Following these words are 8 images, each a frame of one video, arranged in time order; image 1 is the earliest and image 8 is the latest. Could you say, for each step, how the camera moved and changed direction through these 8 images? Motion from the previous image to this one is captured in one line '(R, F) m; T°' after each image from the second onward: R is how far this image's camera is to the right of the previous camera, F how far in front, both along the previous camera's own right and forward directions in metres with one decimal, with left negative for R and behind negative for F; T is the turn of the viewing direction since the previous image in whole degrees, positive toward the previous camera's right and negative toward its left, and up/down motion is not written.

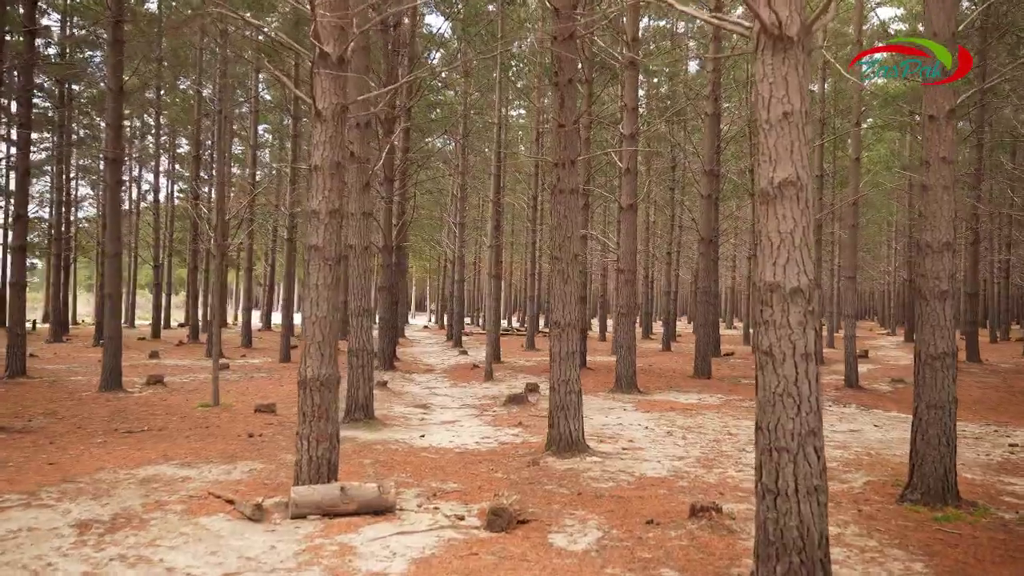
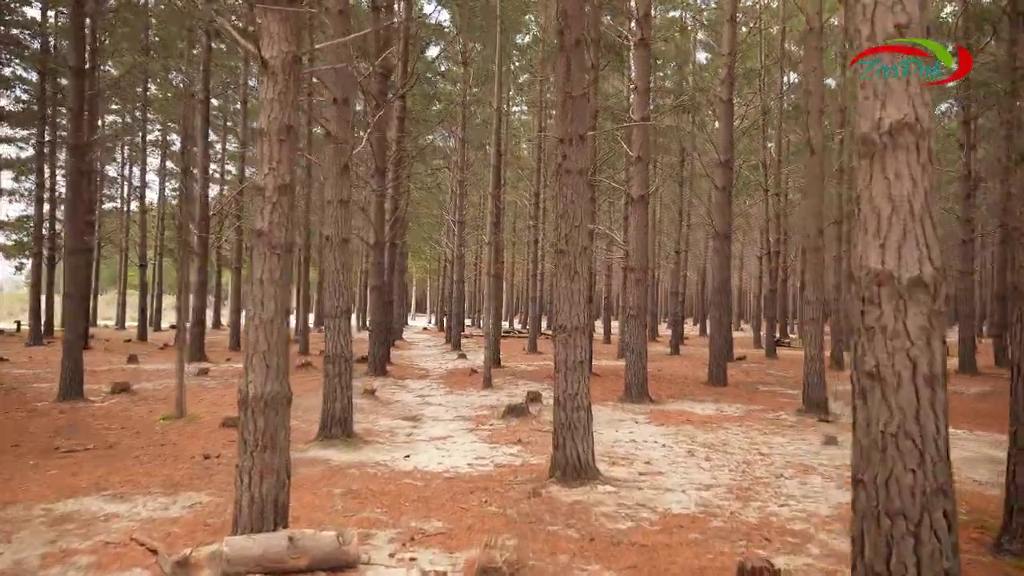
(0.0, +1.0) m; 0°
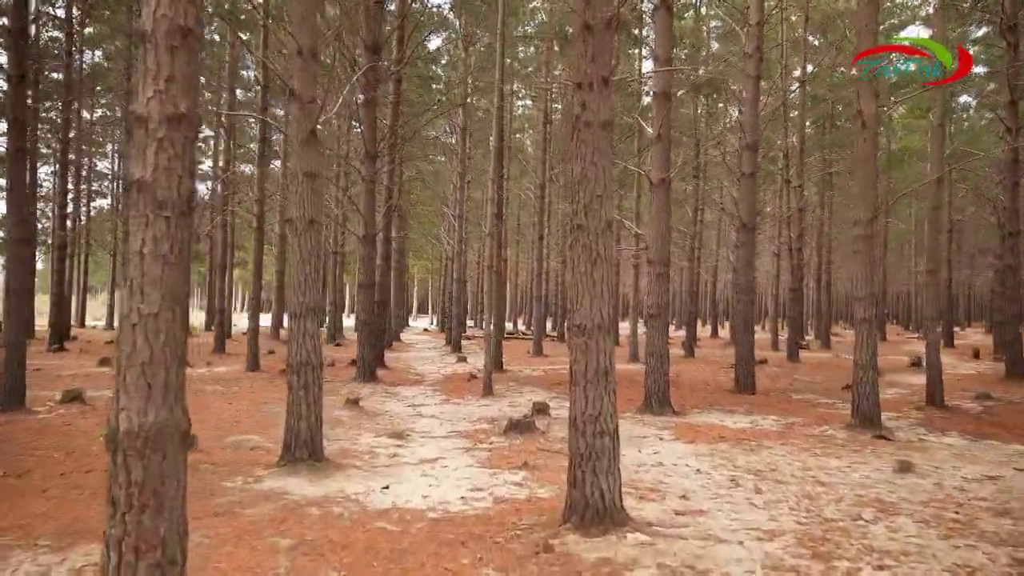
(0.0, +1.2) m; 0°
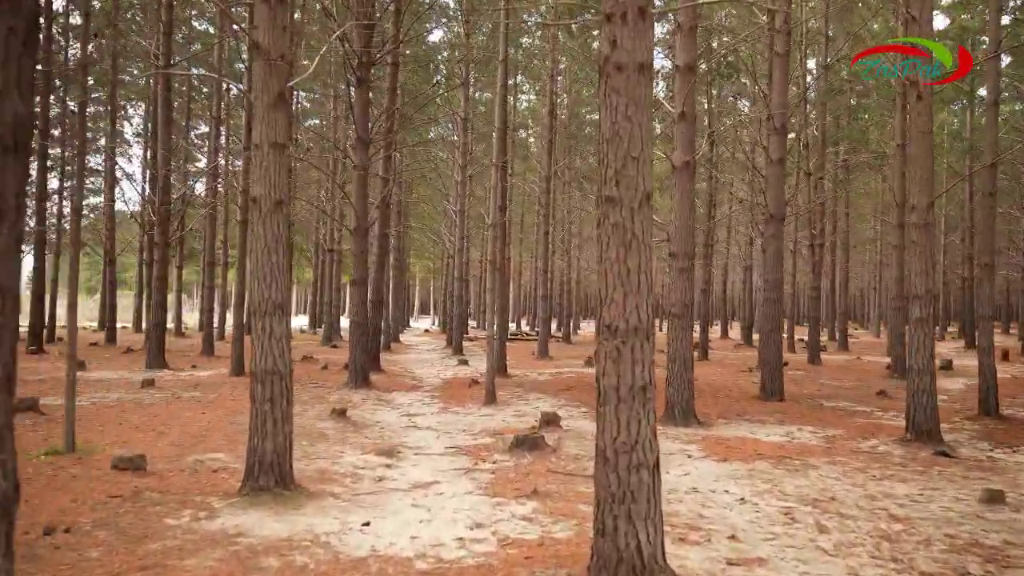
(0.0, +1.0) m; 0°
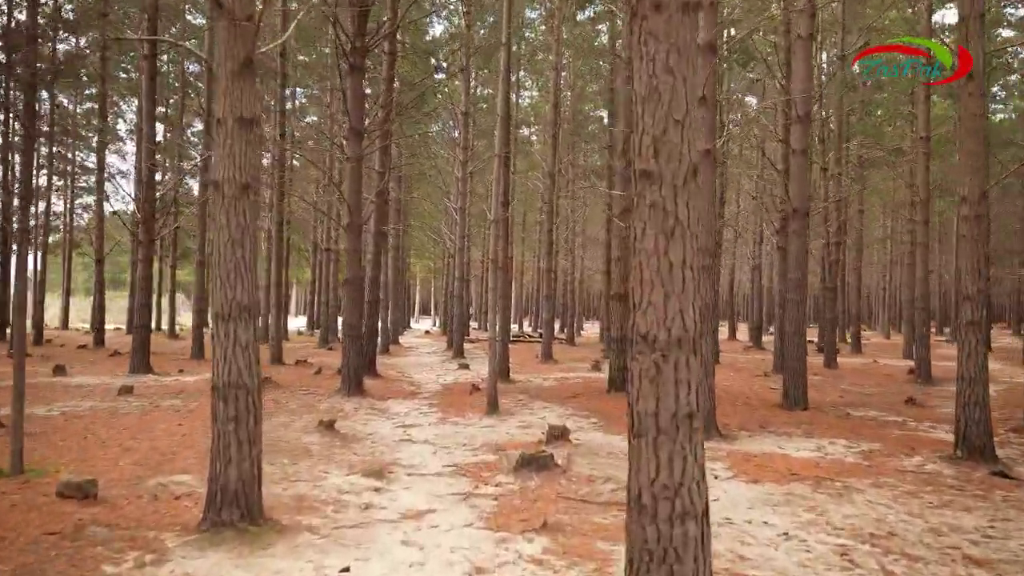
(0.0, +0.7) m; 0°
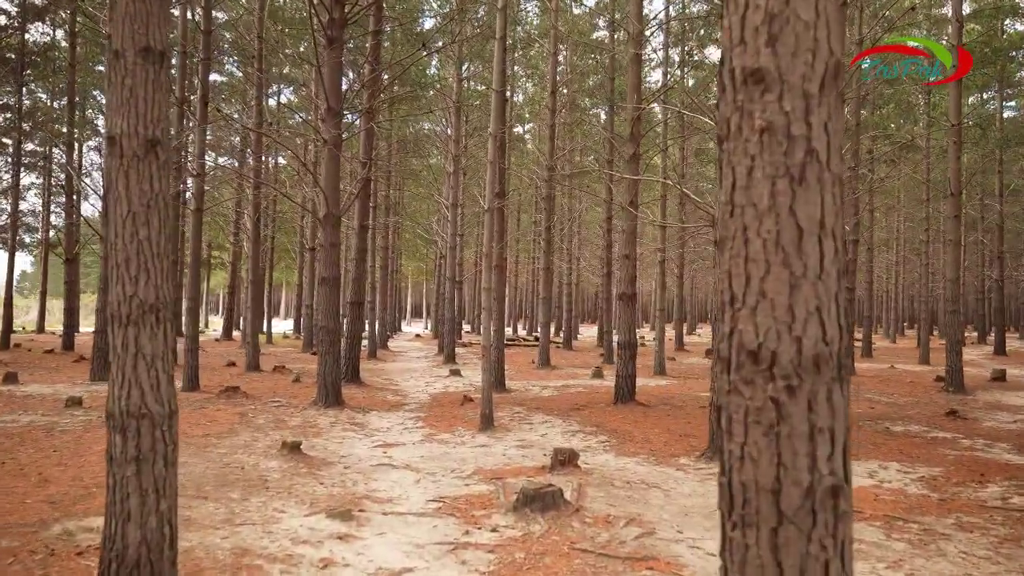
(0.0, +1.1) m; 0°
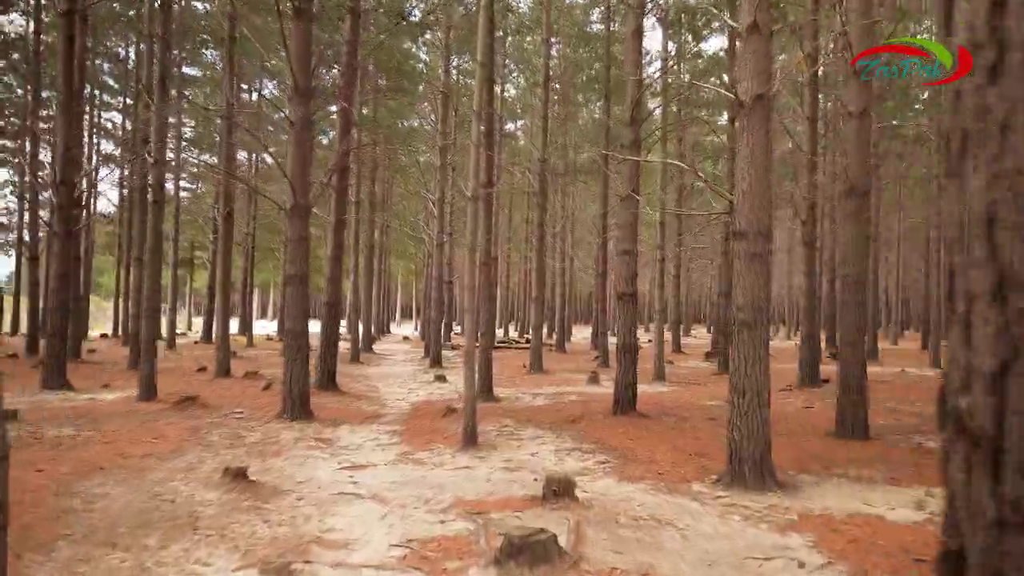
(0.0, +0.9) m; 0°
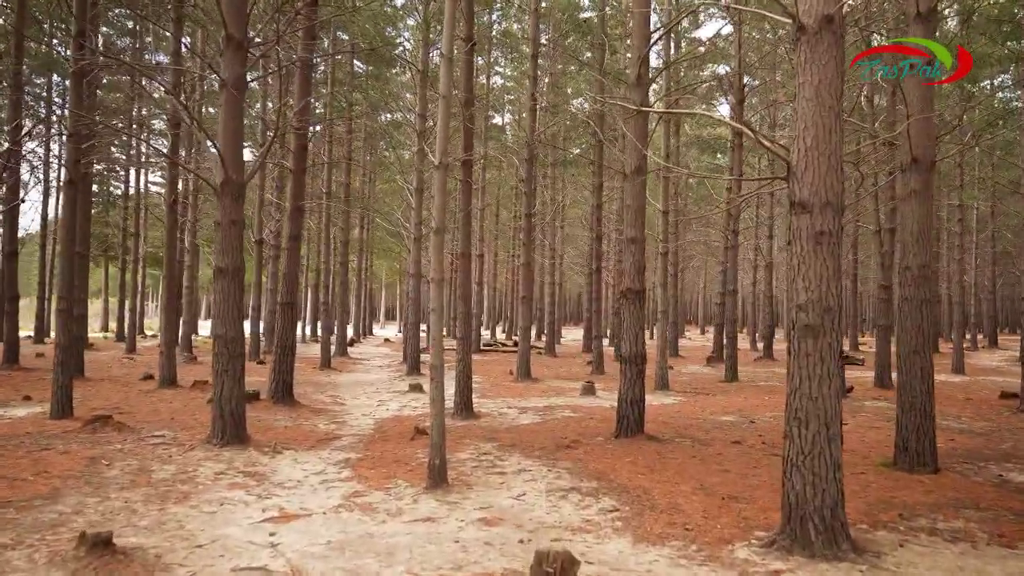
(0.0, +1.5) m; +1°
